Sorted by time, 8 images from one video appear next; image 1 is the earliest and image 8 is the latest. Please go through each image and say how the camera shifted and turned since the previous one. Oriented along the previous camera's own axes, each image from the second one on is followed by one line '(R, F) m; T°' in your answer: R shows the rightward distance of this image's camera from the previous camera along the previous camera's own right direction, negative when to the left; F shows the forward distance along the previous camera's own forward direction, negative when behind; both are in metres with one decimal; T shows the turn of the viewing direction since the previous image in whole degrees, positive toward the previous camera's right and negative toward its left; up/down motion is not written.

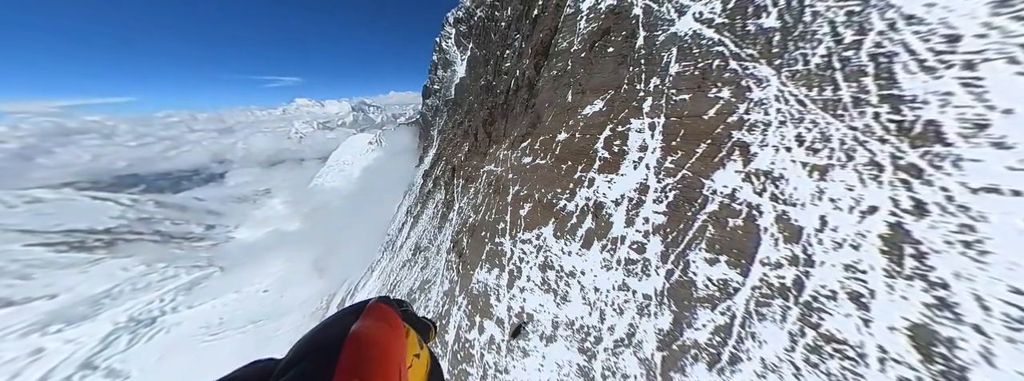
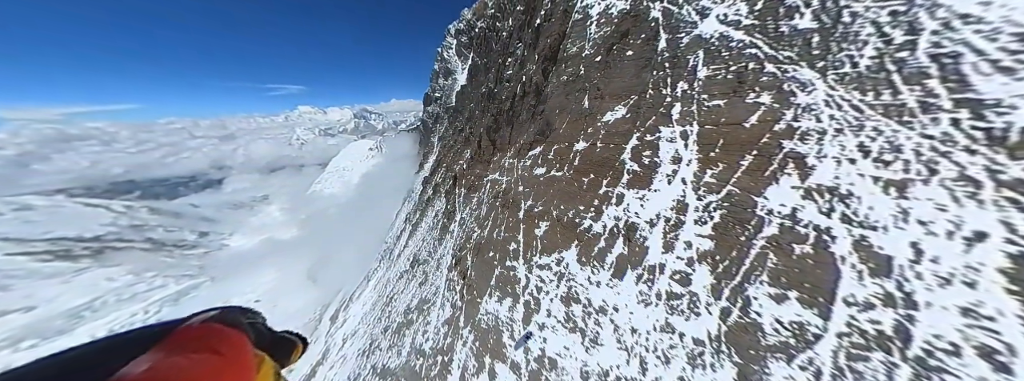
(-0.7, +1.2) m; 0°
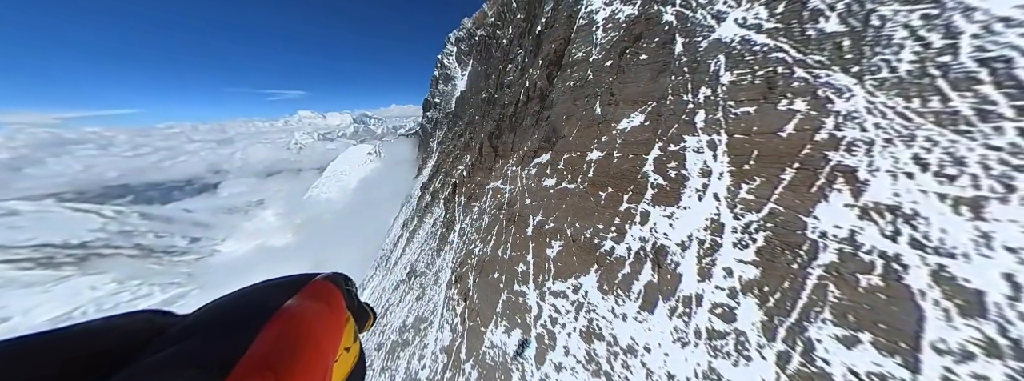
(-0.4, +0.9) m; 0°
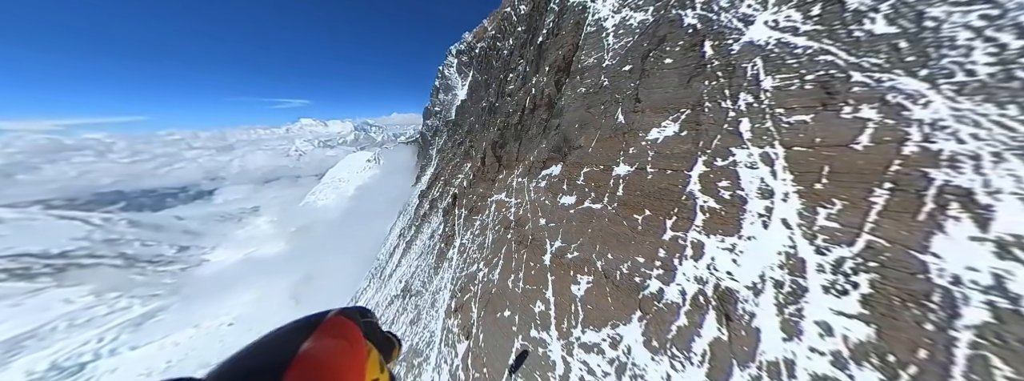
(-0.6, +1.4) m; 0°
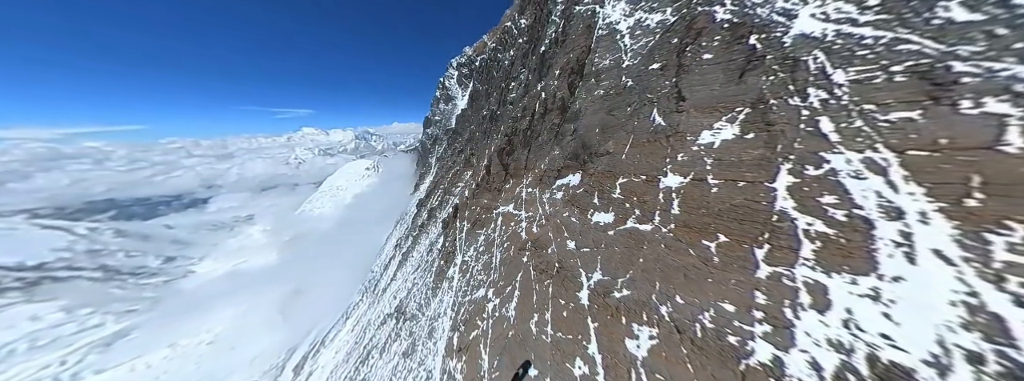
(-0.8, +1.7) m; 0°
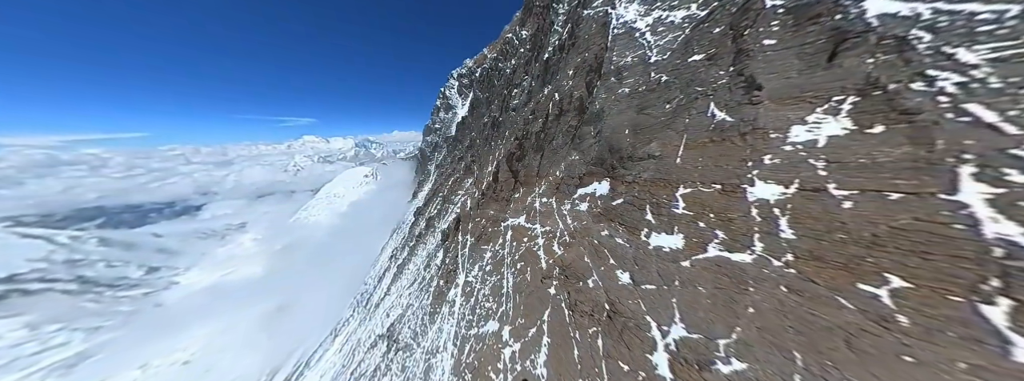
(-0.9, +1.9) m; +1°
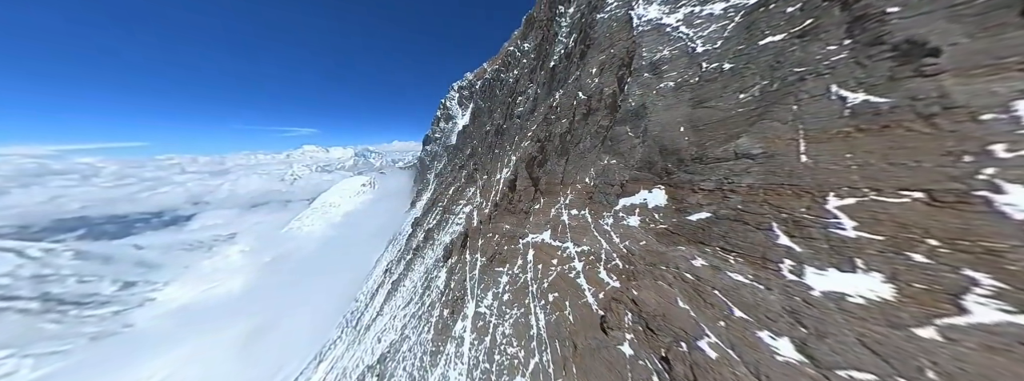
(-1.5, +2.2) m; +1°
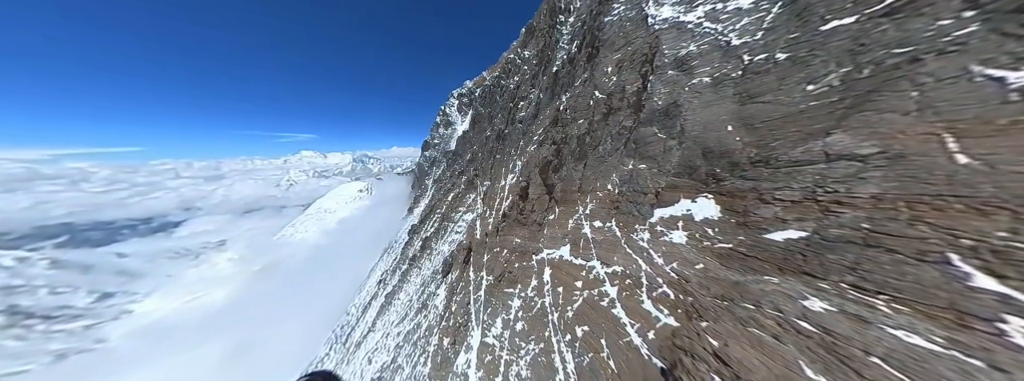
(-0.8, +1.5) m; +1°
